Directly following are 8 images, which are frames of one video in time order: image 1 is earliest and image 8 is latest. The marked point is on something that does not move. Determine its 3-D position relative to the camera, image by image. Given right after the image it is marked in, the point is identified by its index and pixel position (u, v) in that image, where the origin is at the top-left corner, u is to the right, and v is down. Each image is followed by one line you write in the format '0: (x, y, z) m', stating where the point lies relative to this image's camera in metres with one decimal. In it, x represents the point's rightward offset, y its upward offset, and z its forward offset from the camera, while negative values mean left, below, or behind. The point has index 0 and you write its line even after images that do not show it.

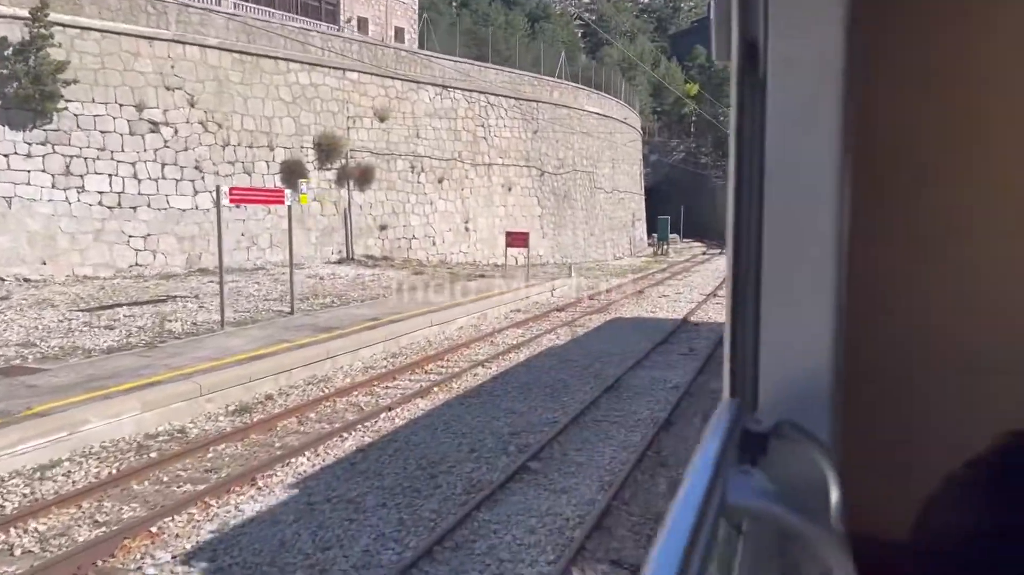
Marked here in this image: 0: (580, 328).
0: (+1.1, -0.7, +14.1) m
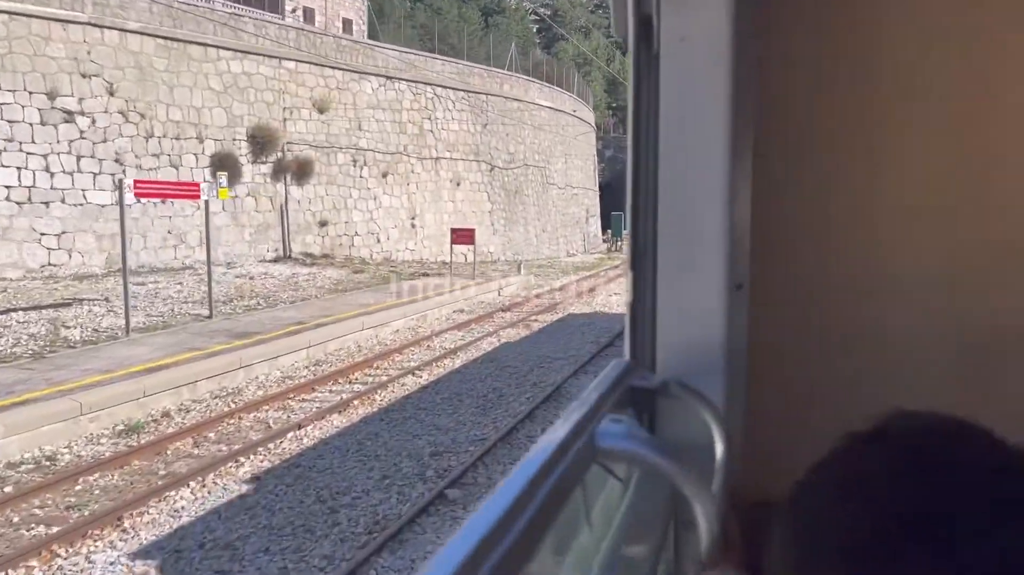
0: (+0.2, -0.6, +13.4) m
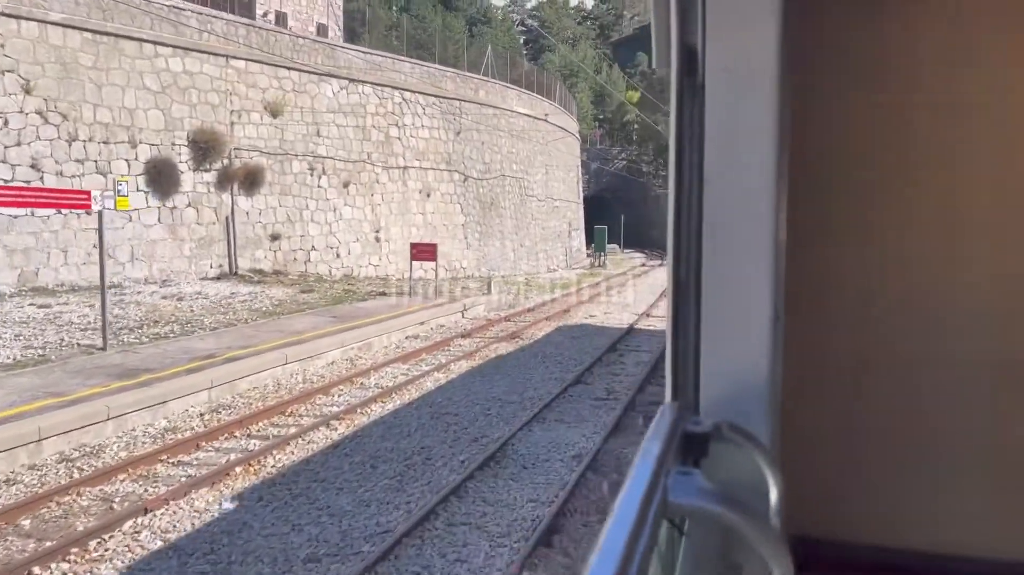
0: (-0.4, -1.0, +11.6) m
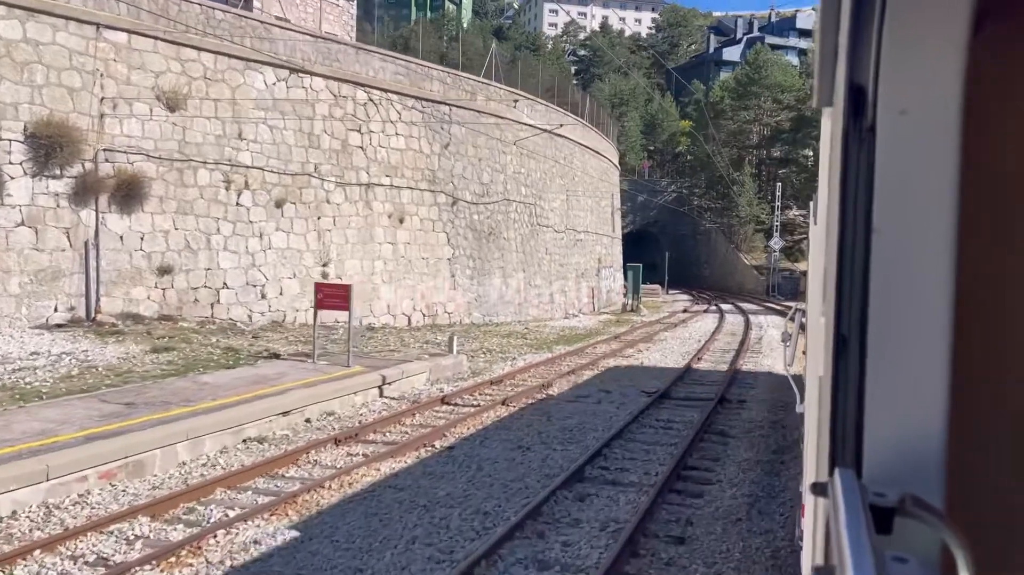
0: (-1.5, -1.6, +6.2) m
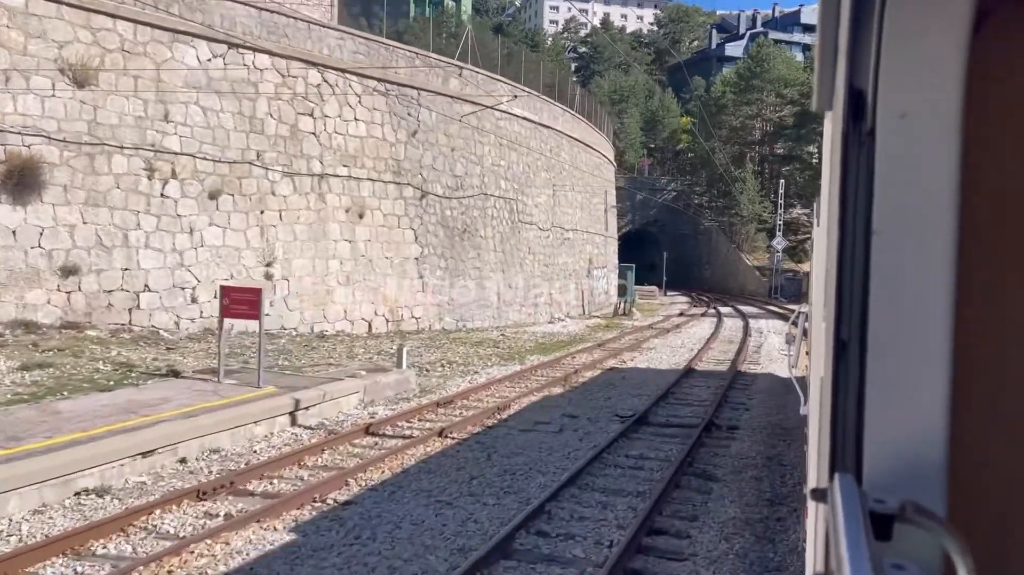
0: (-2.1, -1.7, +4.3) m
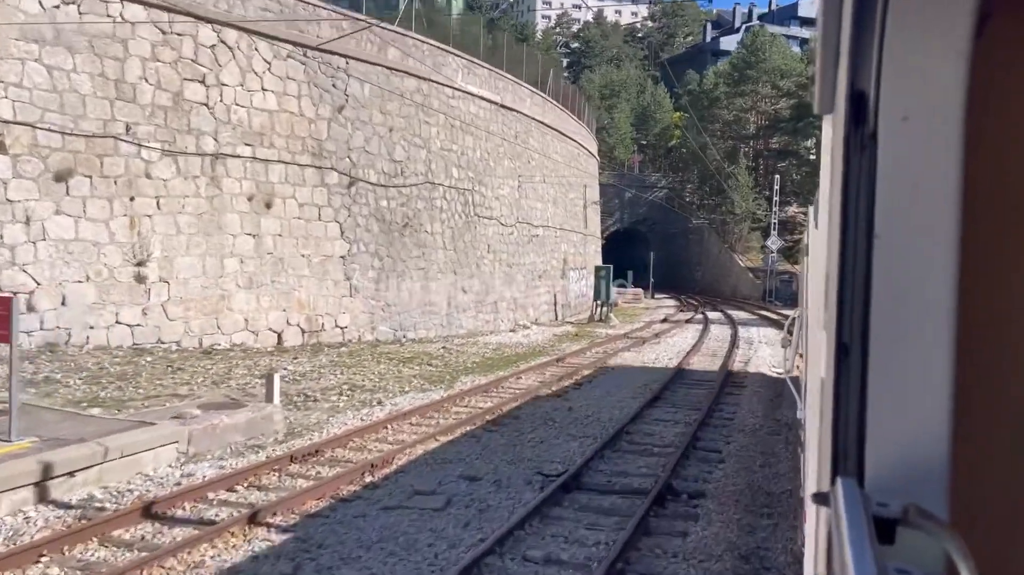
0: (-3.2, -1.7, +1.3) m
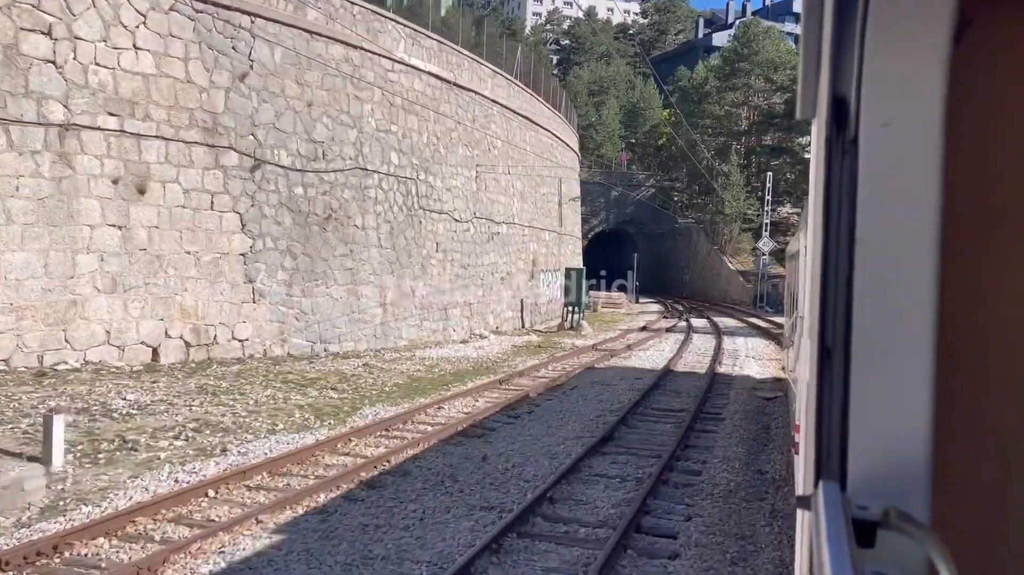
0: (-4.1, -1.8, -1.5) m
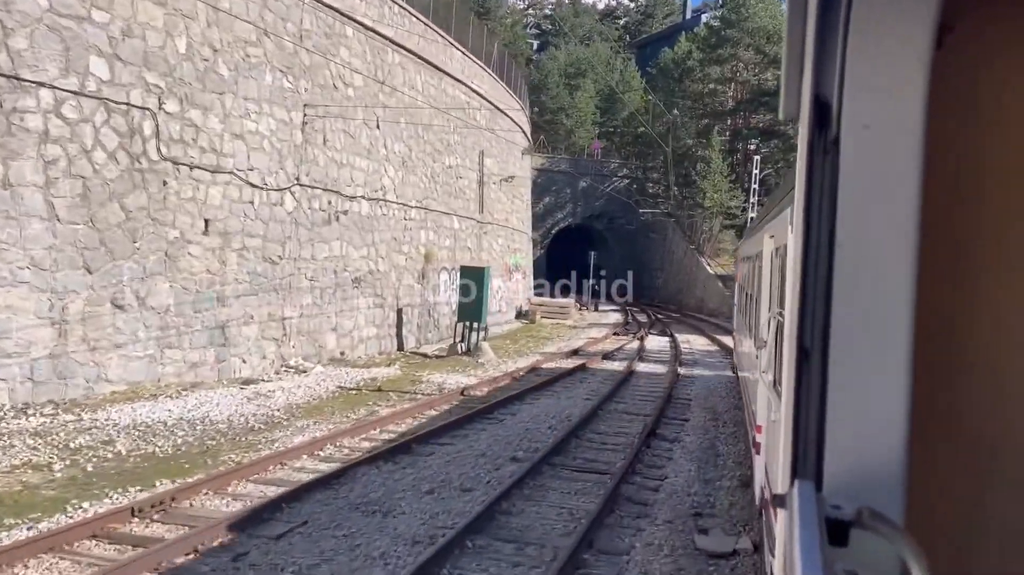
0: (-6.4, -1.8, -8.9) m
